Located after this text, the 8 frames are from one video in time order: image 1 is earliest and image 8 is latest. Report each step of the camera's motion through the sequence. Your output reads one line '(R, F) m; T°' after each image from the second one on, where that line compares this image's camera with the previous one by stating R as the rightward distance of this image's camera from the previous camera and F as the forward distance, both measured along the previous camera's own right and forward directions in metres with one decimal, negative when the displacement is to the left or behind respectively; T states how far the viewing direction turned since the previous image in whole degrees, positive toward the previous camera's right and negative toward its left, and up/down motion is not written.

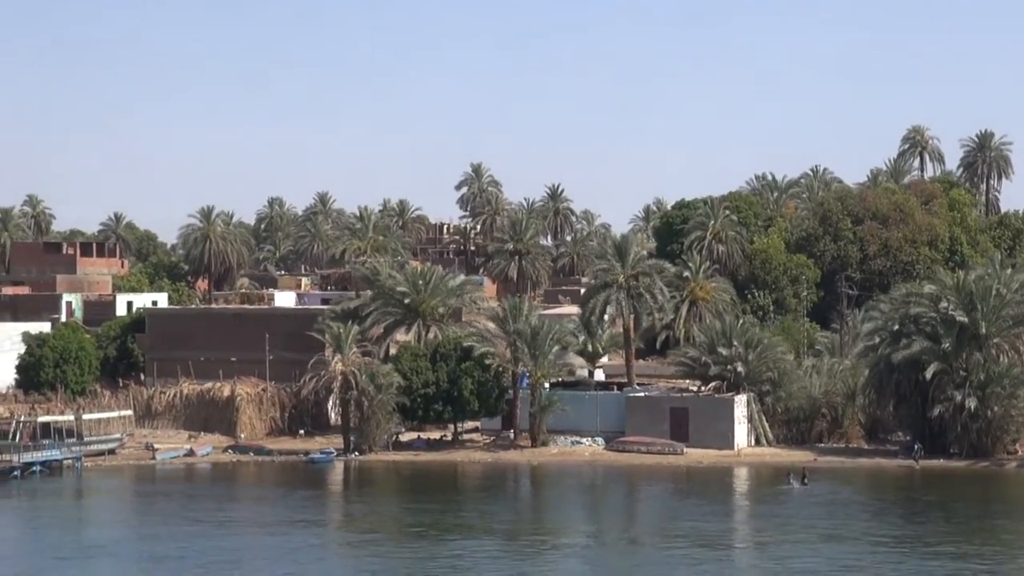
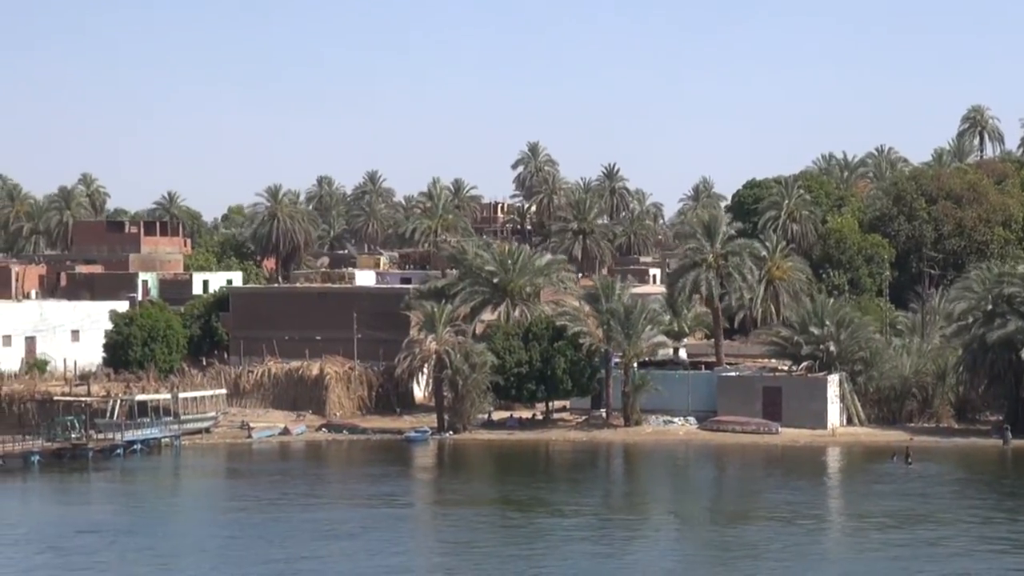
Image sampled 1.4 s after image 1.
(-2.5, -0.1) m; 0°
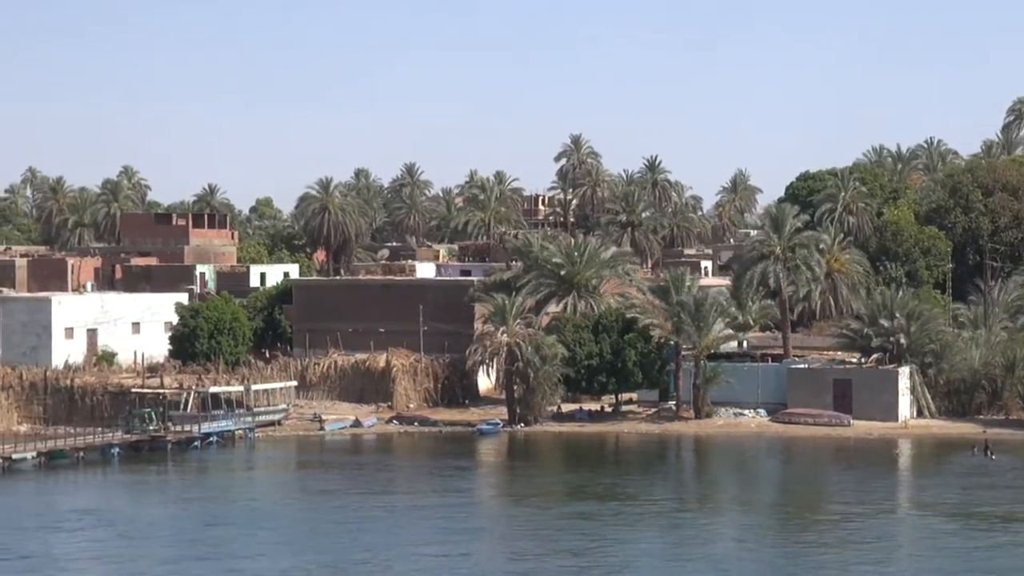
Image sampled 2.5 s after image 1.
(-1.9, 0.0) m; 0°
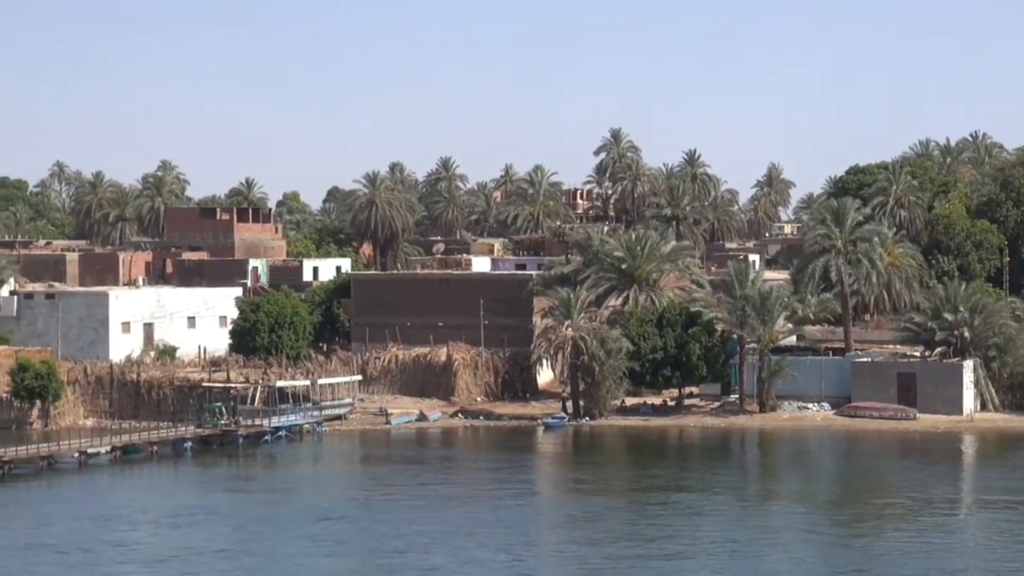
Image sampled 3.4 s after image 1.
(-1.7, 0.0) m; 0°
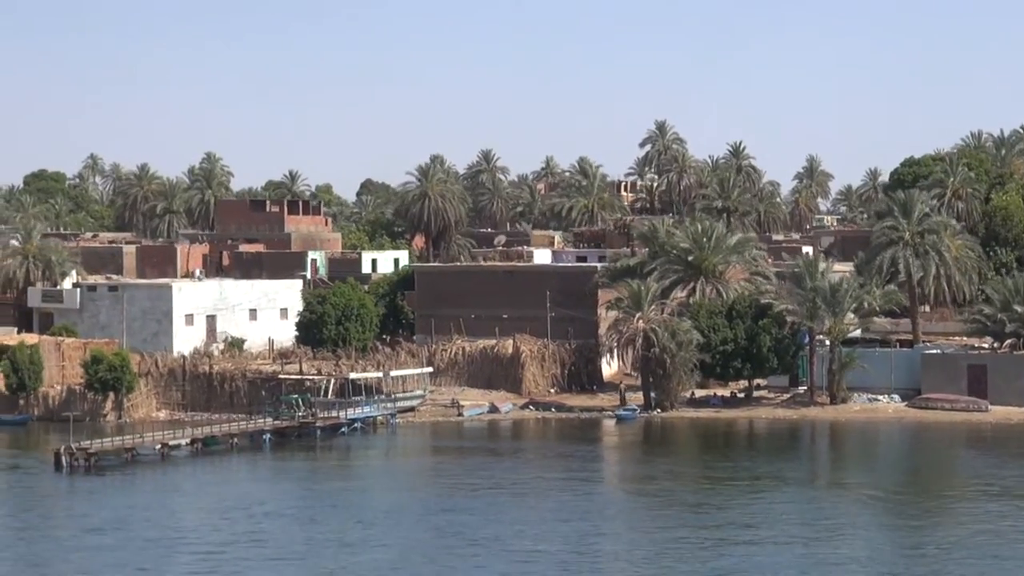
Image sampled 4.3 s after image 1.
(-1.7, 0.0) m; 0°
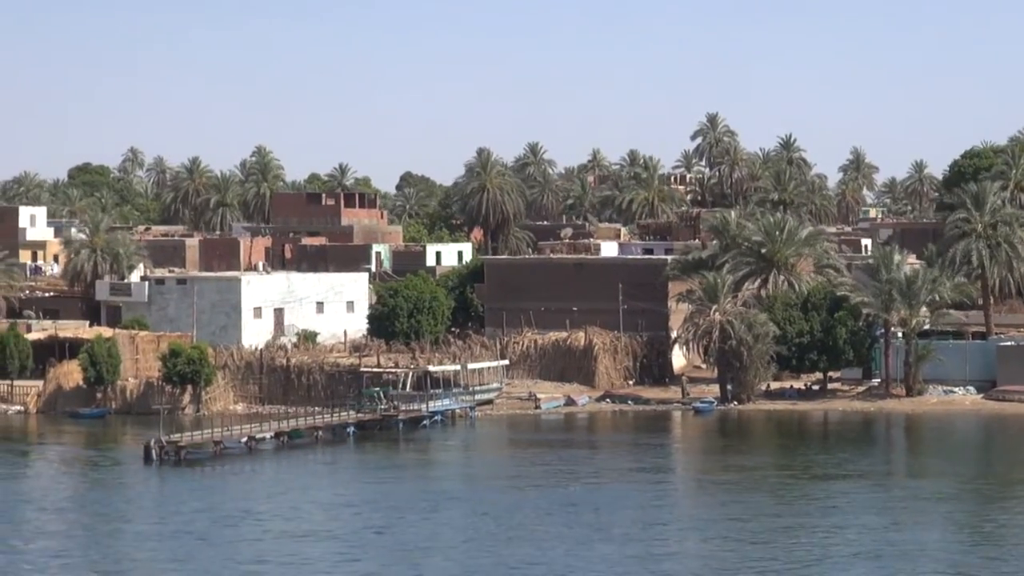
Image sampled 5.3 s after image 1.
(-1.6, 0.0) m; 0°
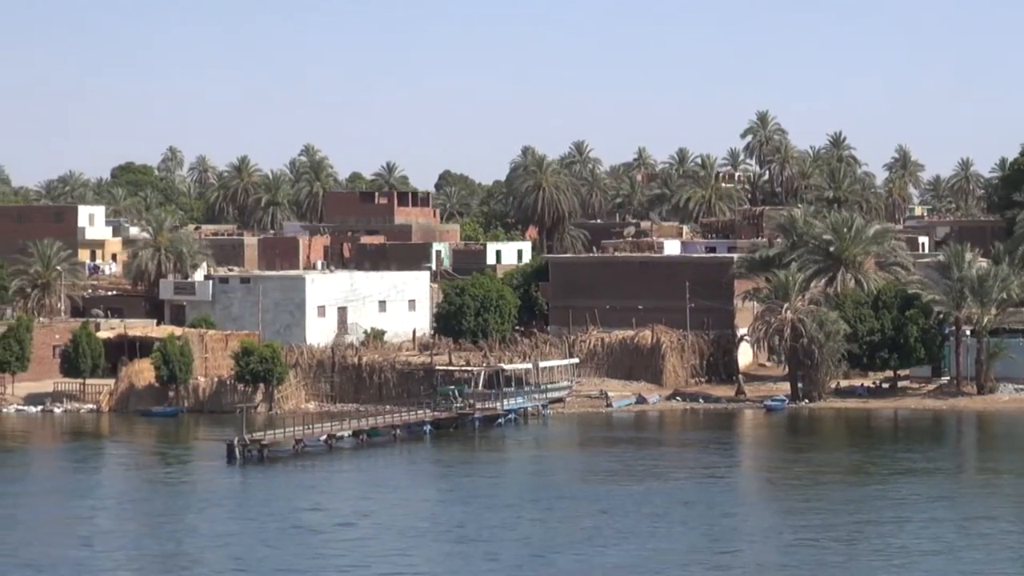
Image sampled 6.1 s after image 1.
(-1.4, 0.0) m; -1°
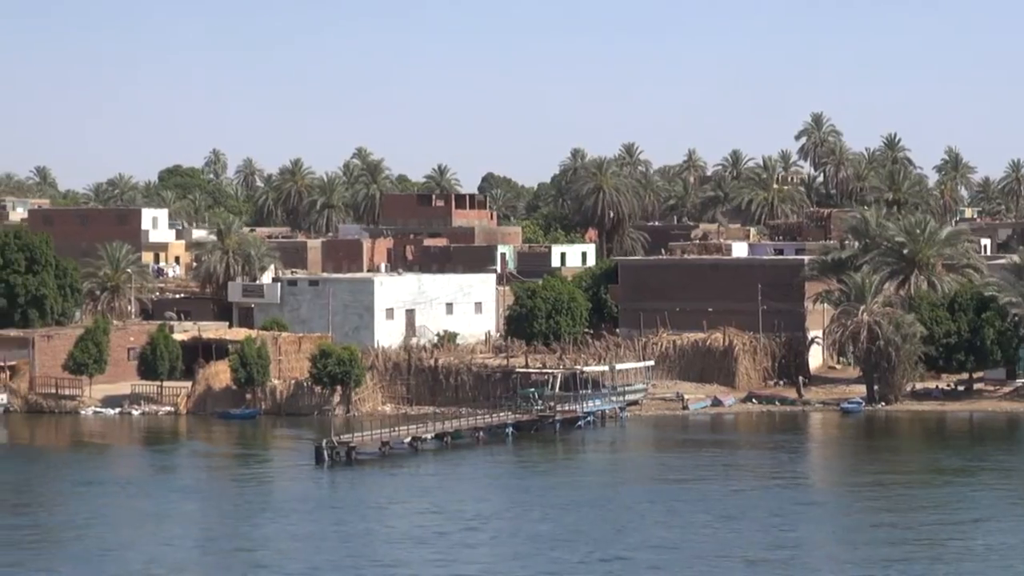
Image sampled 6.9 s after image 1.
(-1.5, 0.0) m; -1°
